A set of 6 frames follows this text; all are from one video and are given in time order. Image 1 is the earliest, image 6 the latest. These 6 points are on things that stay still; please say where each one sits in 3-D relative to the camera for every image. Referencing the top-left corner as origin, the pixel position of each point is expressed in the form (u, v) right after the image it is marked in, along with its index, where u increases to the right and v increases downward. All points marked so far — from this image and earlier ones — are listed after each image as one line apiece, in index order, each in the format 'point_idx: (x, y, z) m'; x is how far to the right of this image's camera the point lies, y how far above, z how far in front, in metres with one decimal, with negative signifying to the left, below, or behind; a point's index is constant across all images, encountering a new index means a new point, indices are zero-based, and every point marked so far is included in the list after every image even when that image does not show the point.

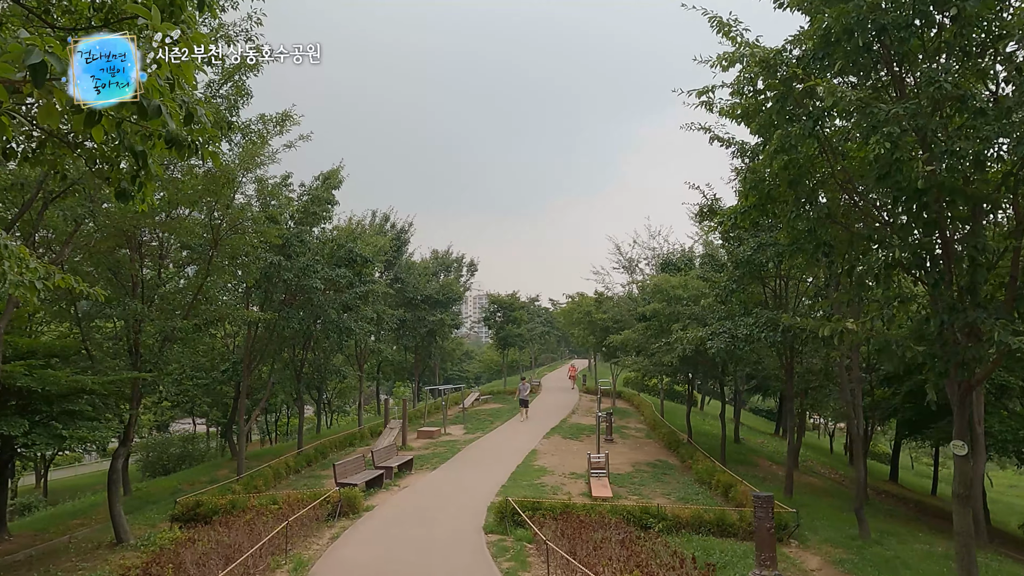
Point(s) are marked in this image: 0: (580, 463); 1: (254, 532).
0: (+2.0, -5.1, +17.3) m
1: (-3.6, -3.3, +8.1) m
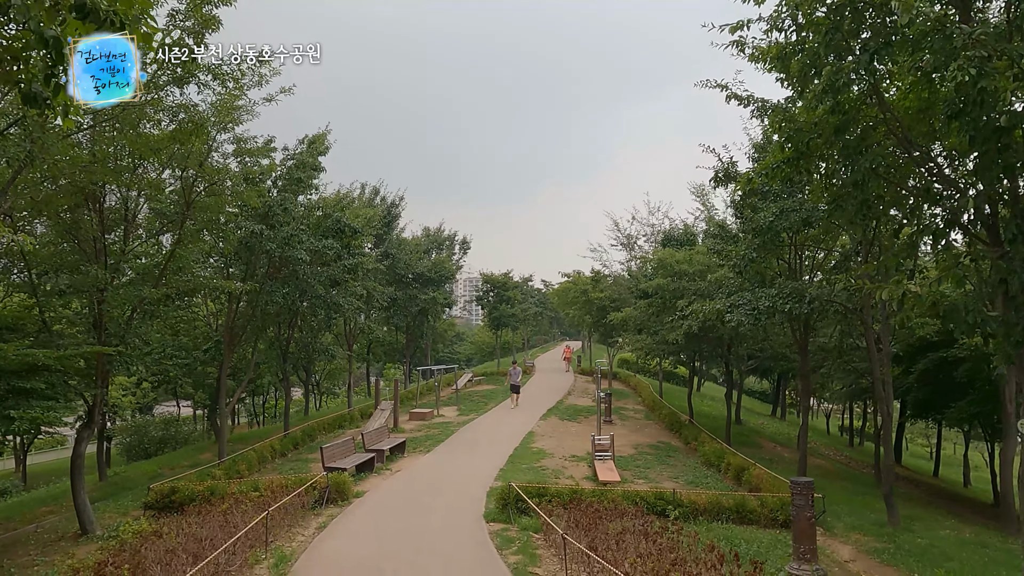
0: (+1.9, -4.4, +16.6) m
1: (-3.5, -2.9, +7.3) m
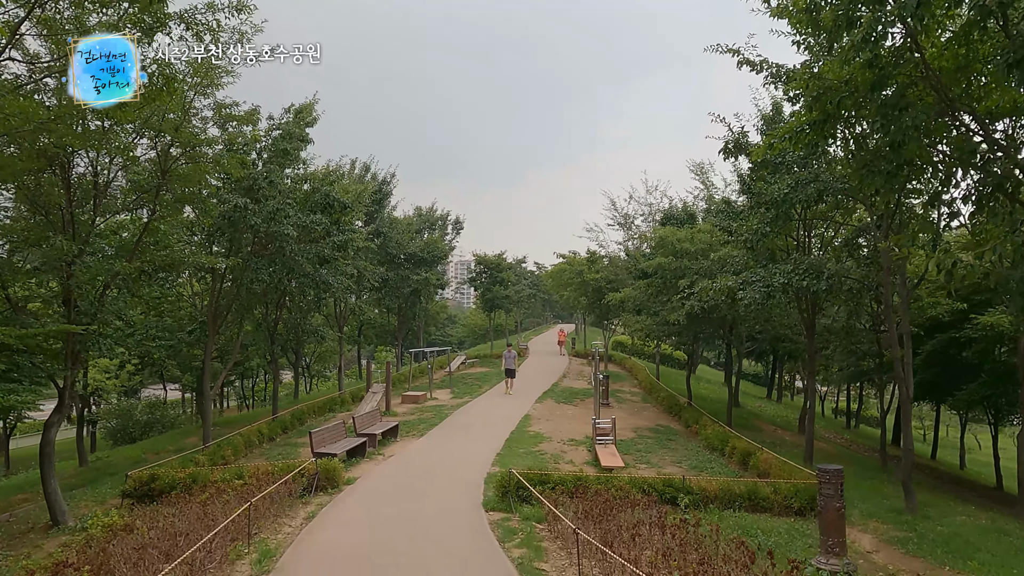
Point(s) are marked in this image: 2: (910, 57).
0: (+1.8, -3.8, +16.2) m
1: (-3.5, -2.6, +6.7) m
2: (+4.1, +2.4, +6.2) m
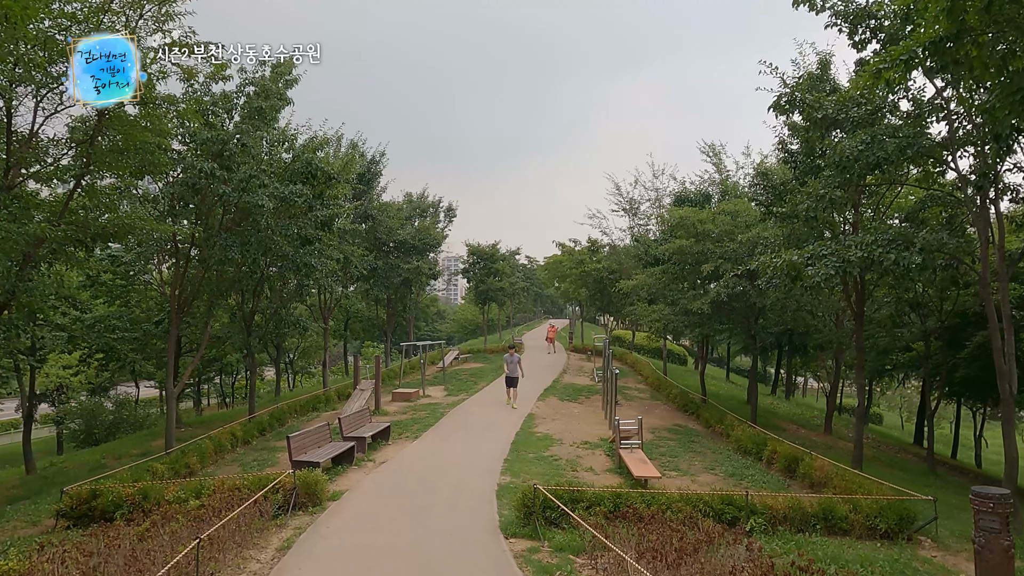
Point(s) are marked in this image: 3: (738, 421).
0: (+1.9, -3.5, +14.7) m
1: (-3.1, -2.3, +5.1) m
2: (+4.5, +2.7, +4.7) m
3: (+5.2, -3.1, +13.8) m
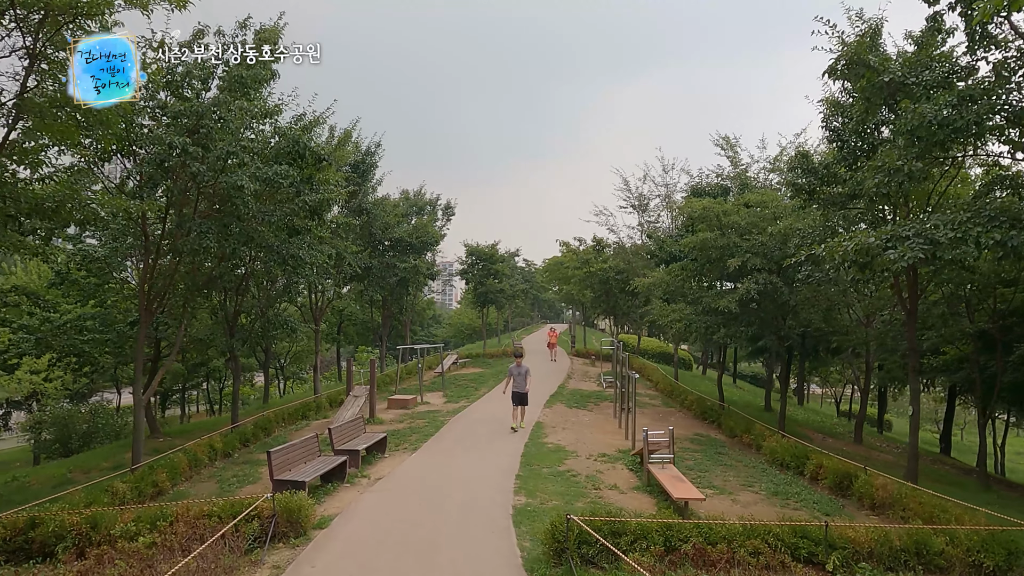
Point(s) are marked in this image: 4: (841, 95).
0: (+2.1, -3.4, +13.4) m
1: (-2.9, -2.1, +3.8) m
2: (+4.7, +2.8, +3.5) m
3: (+5.4, -3.0, +12.6) m
4: (+5.5, +3.2, +10.0) m
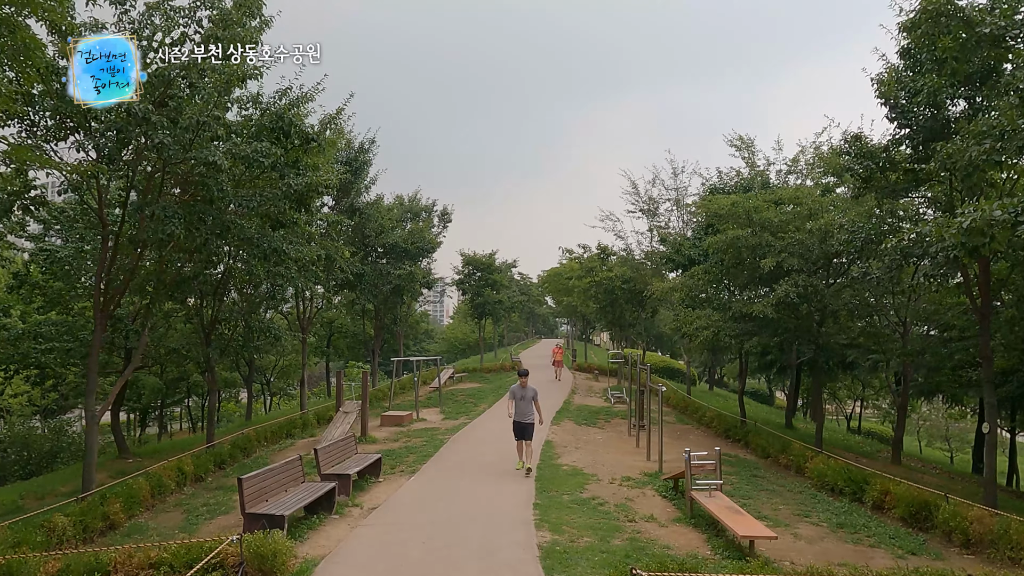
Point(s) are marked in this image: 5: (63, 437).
0: (+2.3, -3.5, +12.0) m
1: (-2.5, -1.9, +2.3) m
2: (+5.1, +3.0, +2.3) m
3: (+5.6, -3.1, +11.2) m
4: (+5.8, +3.2, +8.9) m
5: (-14.5, -4.8, +19.2) m
